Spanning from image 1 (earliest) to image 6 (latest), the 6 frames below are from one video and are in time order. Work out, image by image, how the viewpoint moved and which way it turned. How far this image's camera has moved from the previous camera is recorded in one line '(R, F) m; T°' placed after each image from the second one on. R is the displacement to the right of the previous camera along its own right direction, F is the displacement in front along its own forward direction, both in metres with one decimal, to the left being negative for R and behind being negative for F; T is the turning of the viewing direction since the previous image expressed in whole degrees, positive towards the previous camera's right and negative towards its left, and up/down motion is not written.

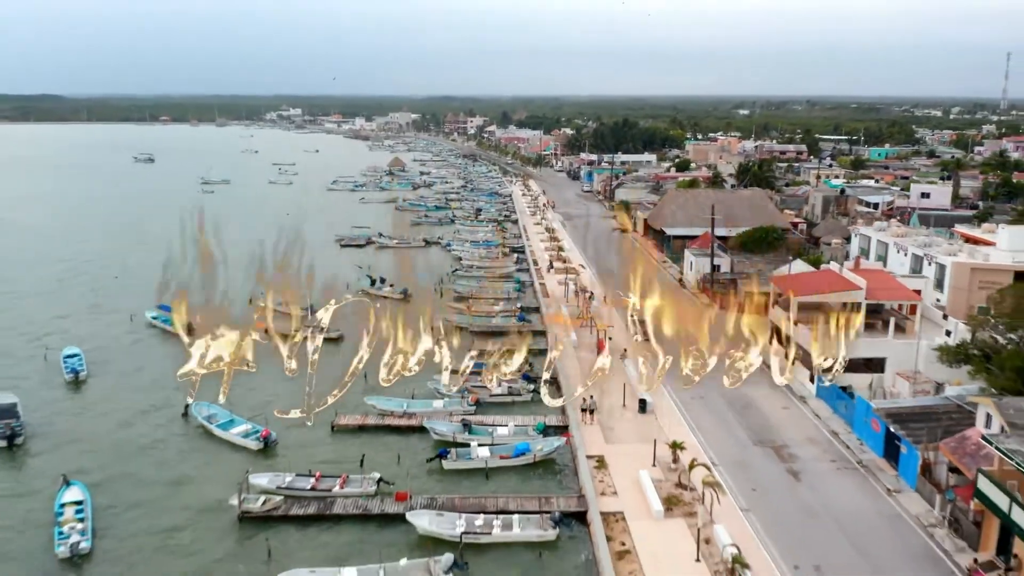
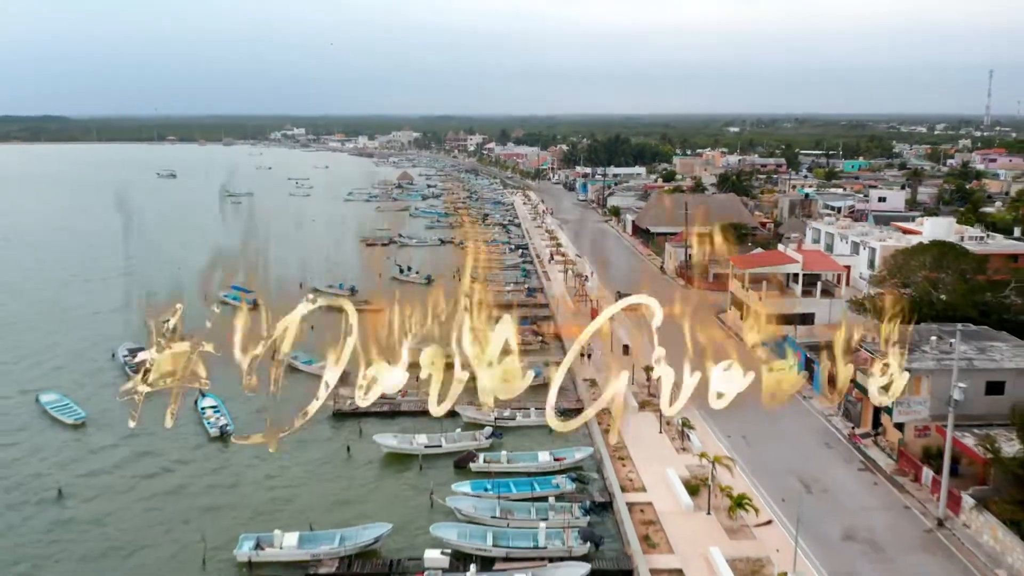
(-0.6, -6.9) m; 0°
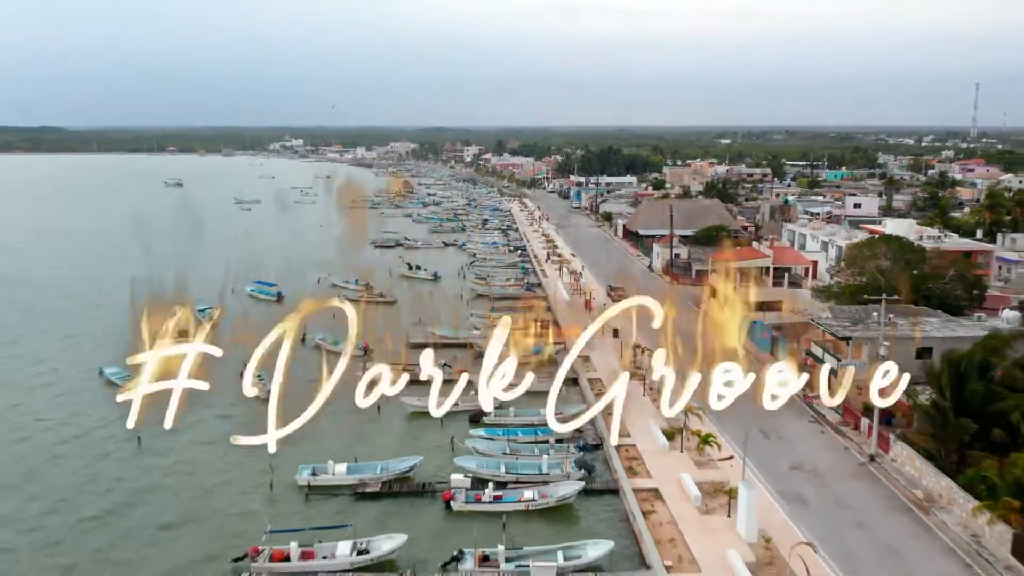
(-0.4, -3.9) m; 0°
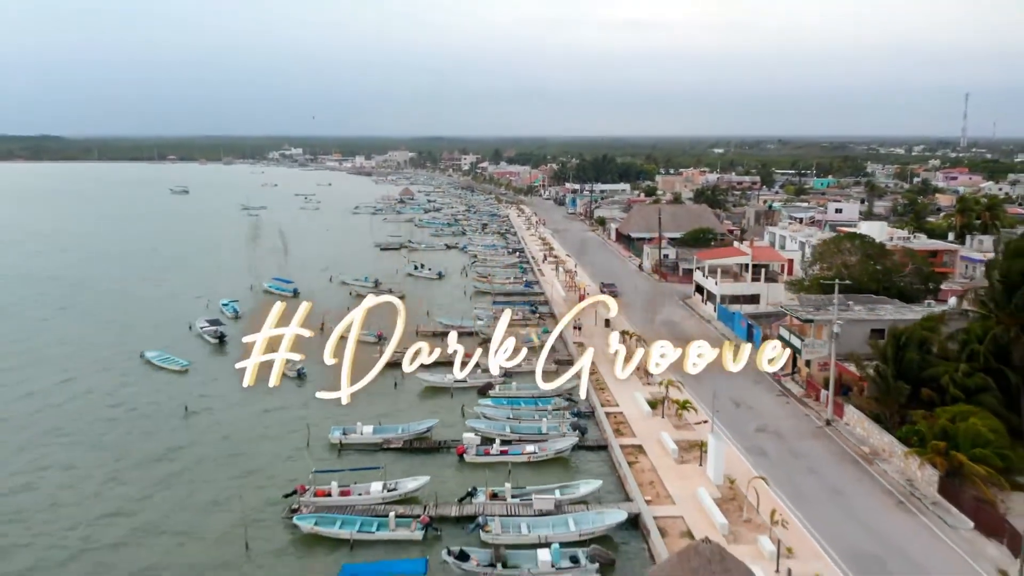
(-0.2, -3.3) m; 0°
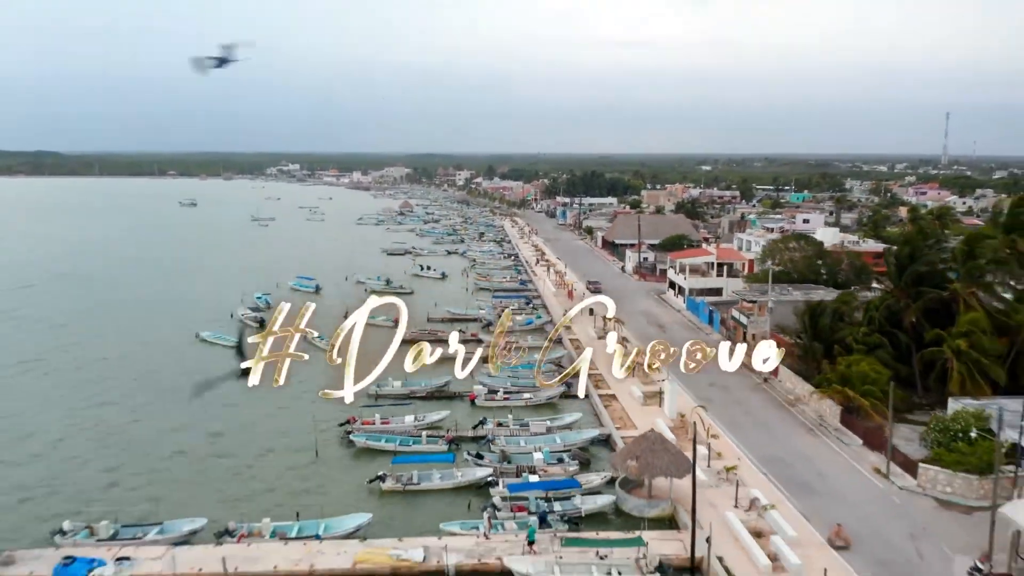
(-0.3, -6.2) m; +1°
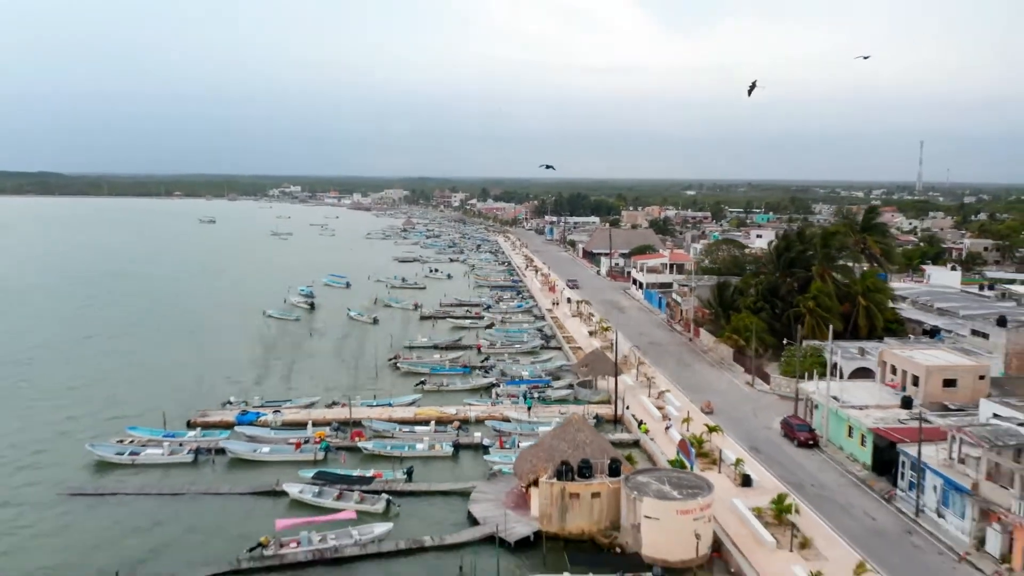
(-0.2, -11.7) m; +1°
